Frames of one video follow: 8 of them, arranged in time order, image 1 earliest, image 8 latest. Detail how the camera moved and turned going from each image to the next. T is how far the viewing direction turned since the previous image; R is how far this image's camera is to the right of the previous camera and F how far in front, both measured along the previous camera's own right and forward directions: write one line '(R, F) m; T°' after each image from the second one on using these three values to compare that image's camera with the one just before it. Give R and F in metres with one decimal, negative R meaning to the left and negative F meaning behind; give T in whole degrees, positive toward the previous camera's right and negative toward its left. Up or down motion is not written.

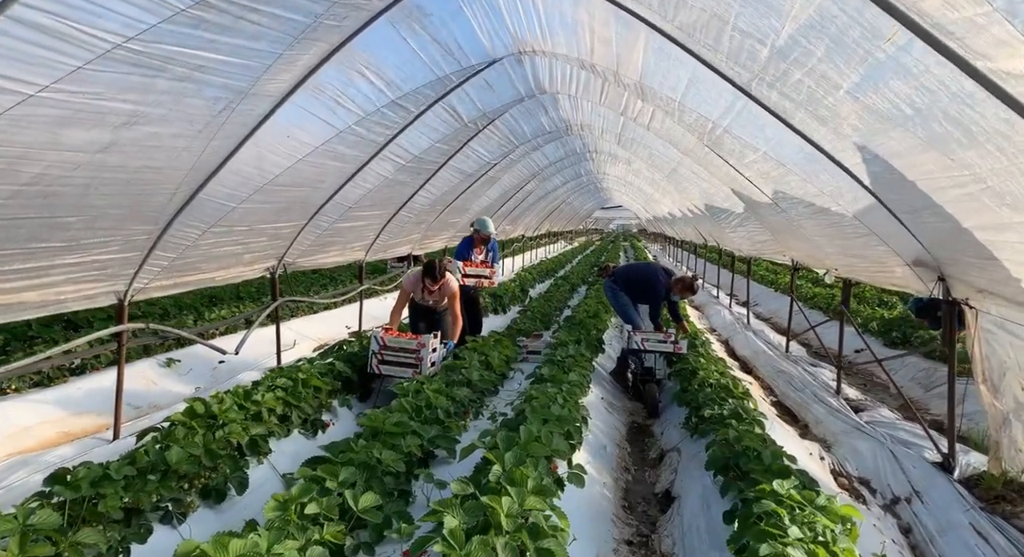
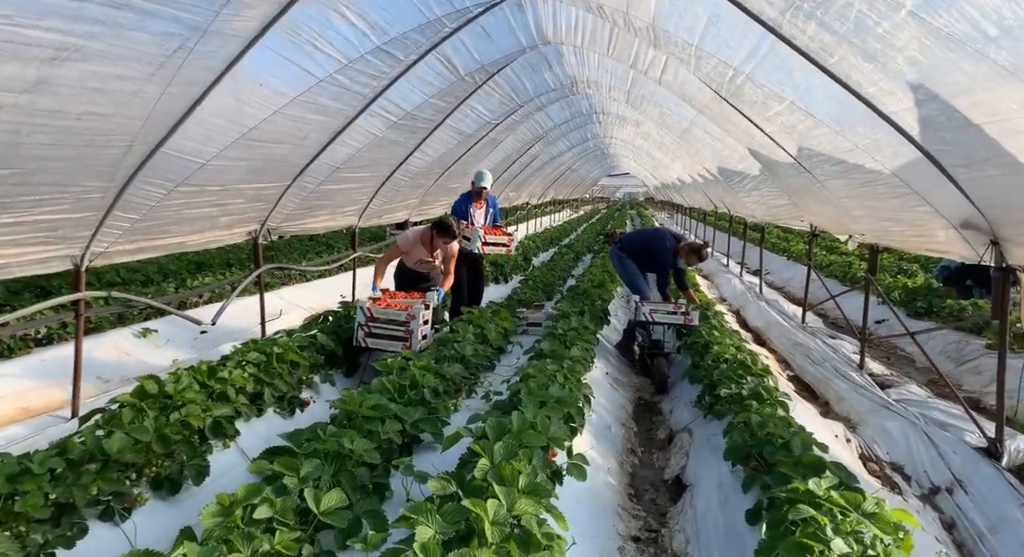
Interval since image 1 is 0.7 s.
(+0.1, +0.5) m; -1°
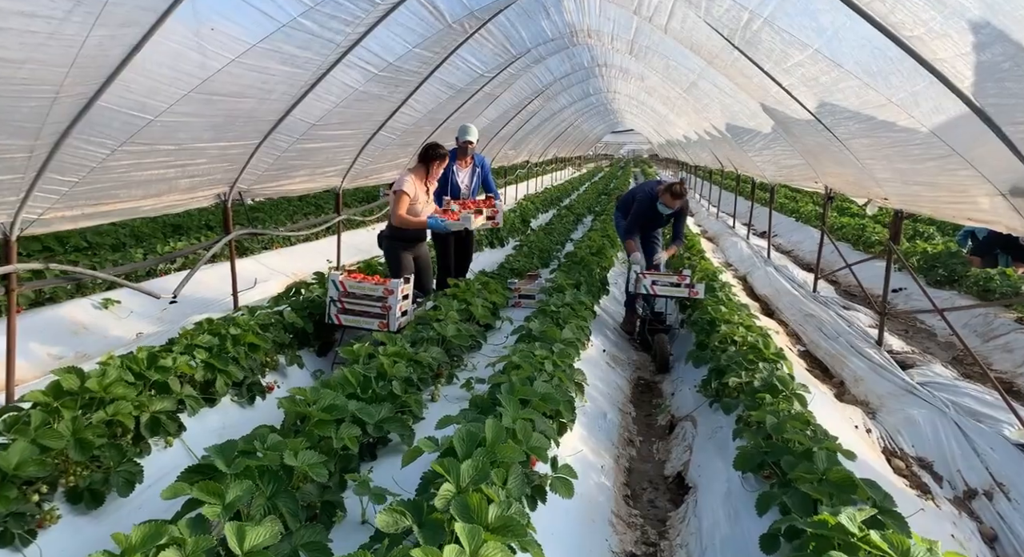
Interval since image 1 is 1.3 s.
(+0.1, +0.5) m; 0°
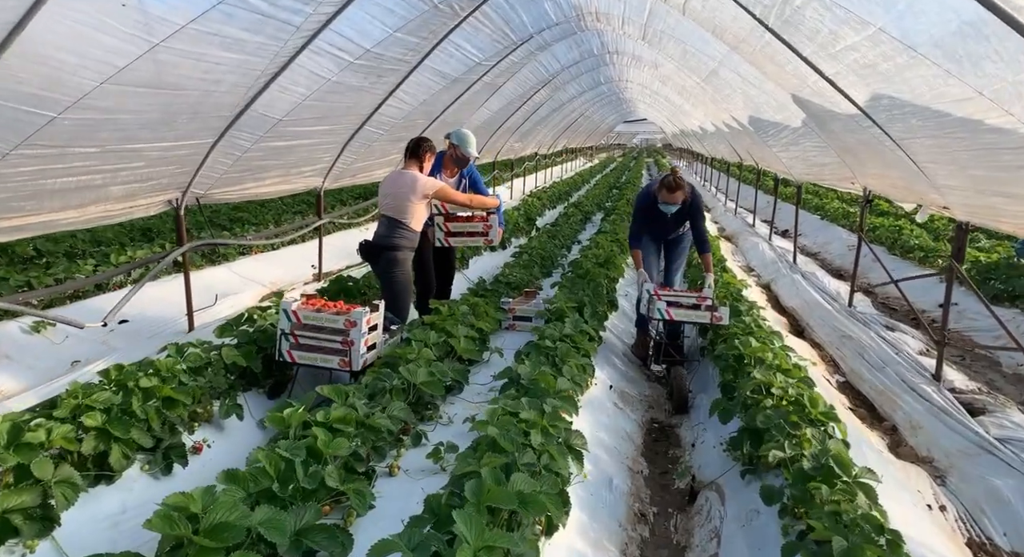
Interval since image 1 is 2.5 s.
(+0.2, +0.8) m; -1°
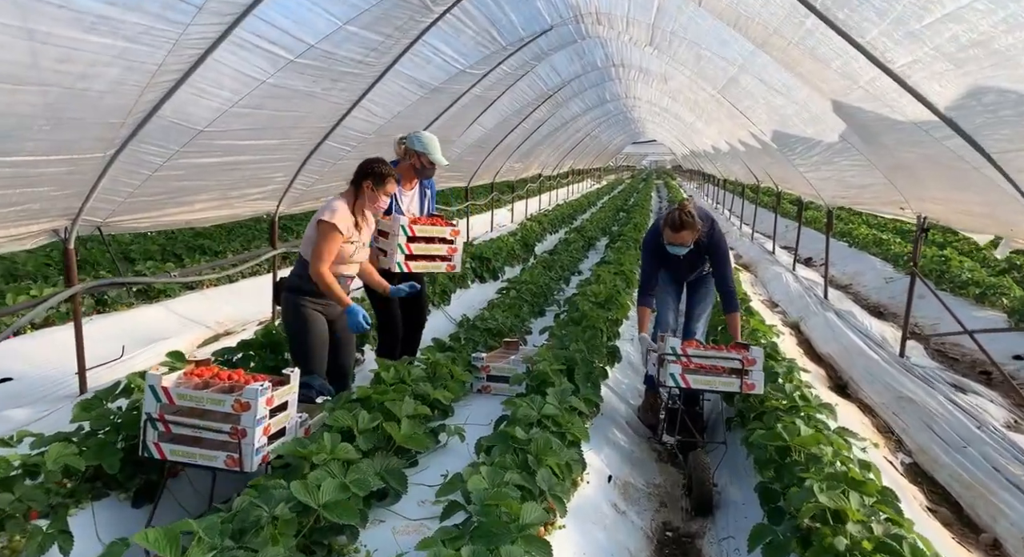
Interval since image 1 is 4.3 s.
(+0.2, +1.2) m; -1°
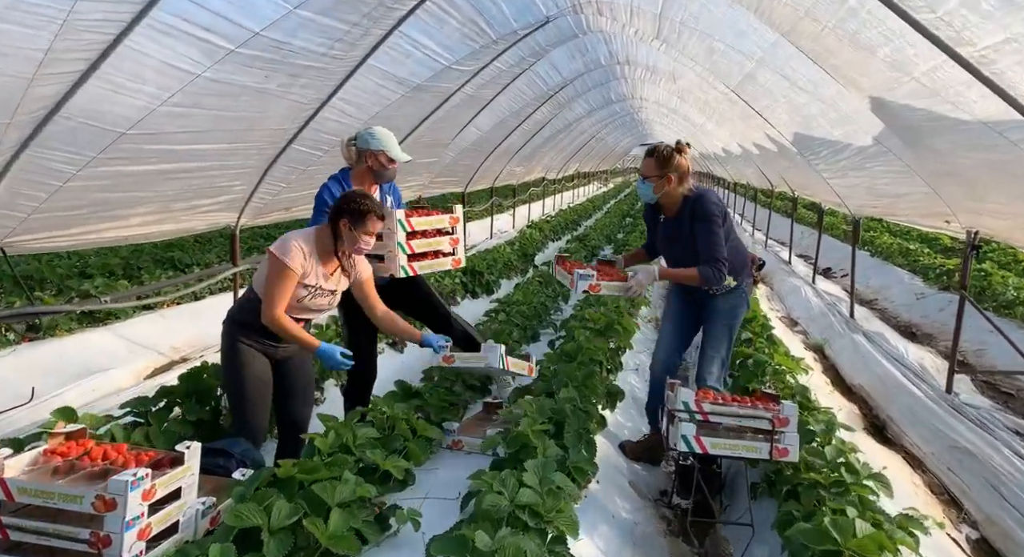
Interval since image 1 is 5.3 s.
(+0.2, +0.8) m; -1°
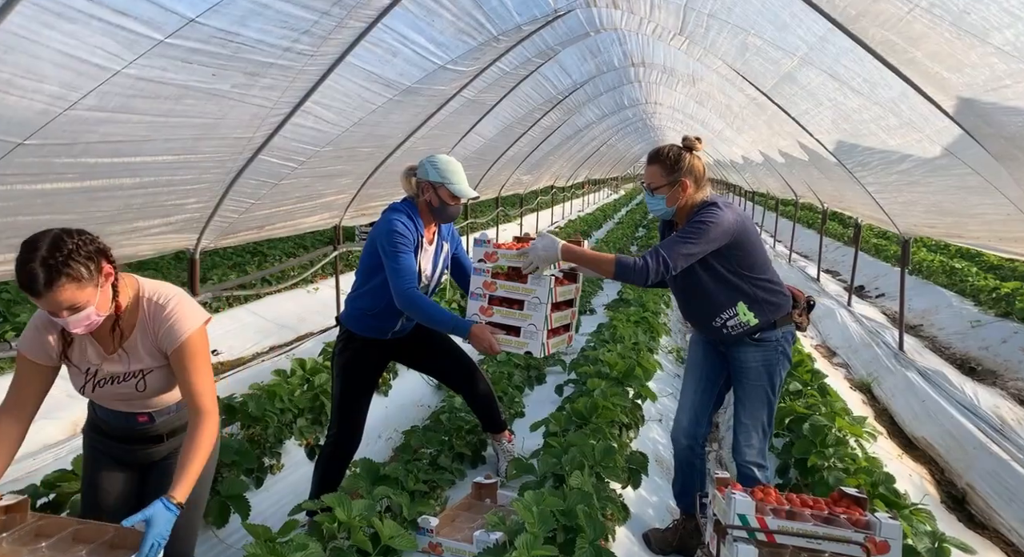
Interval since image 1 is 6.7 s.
(+0.1, +0.9) m; -1°
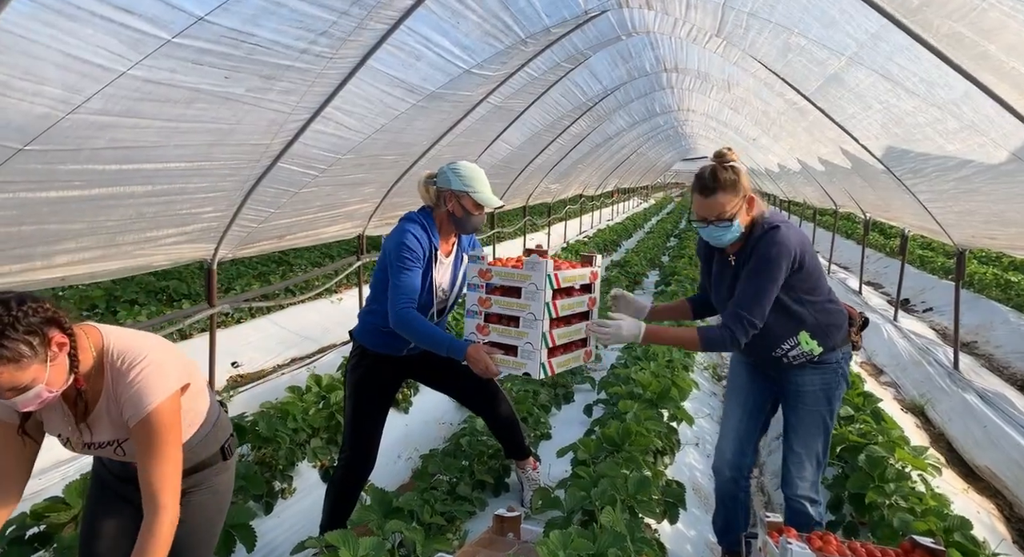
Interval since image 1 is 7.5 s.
(0.0, +0.3) m; -3°
